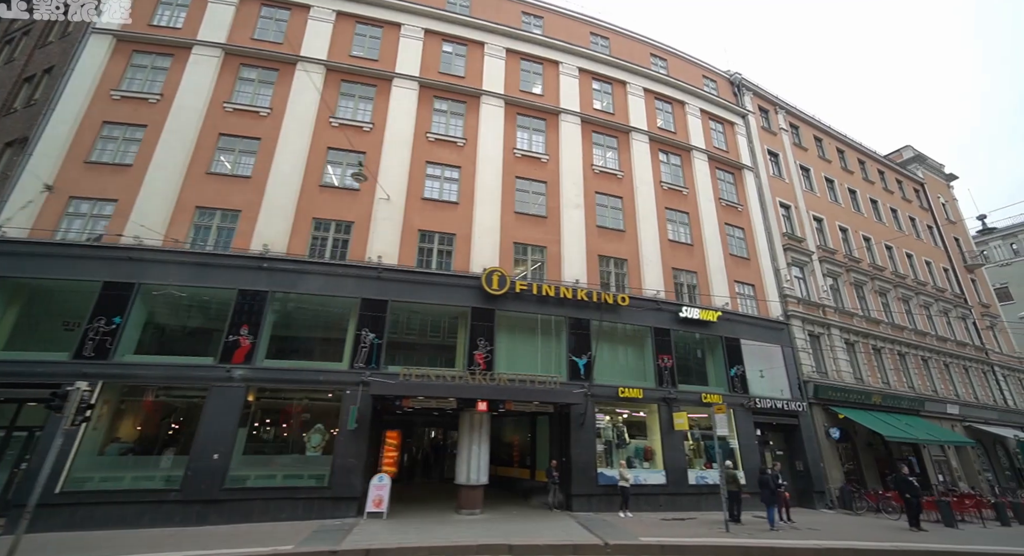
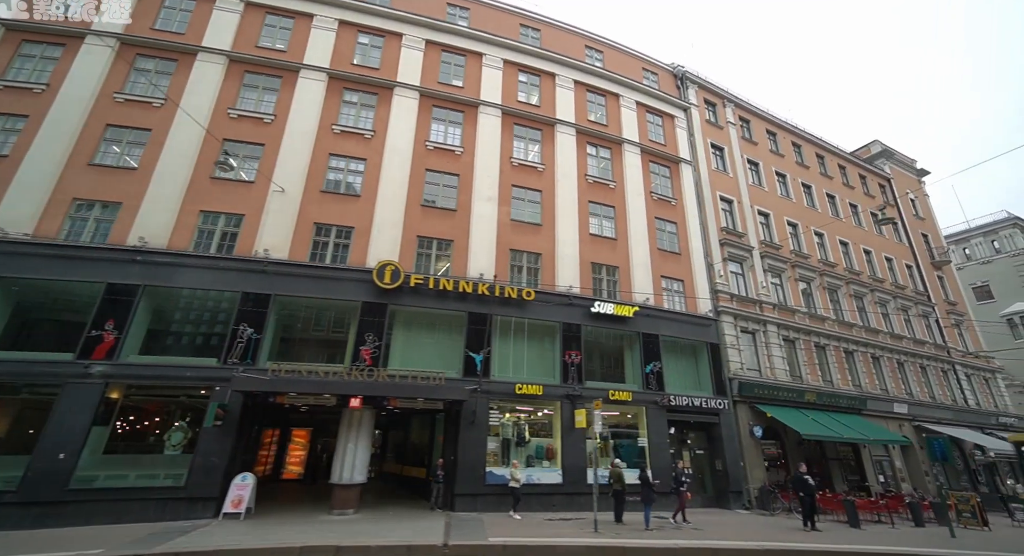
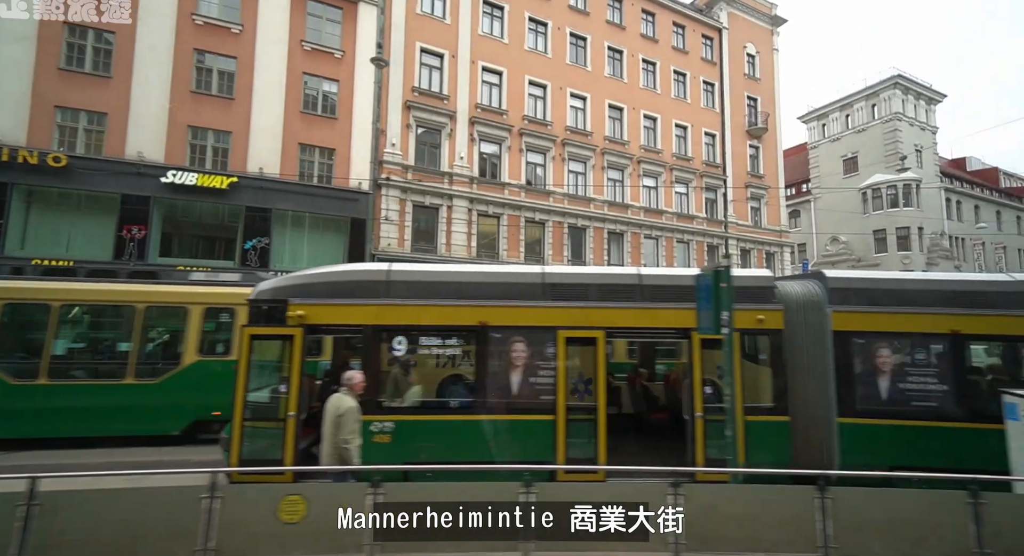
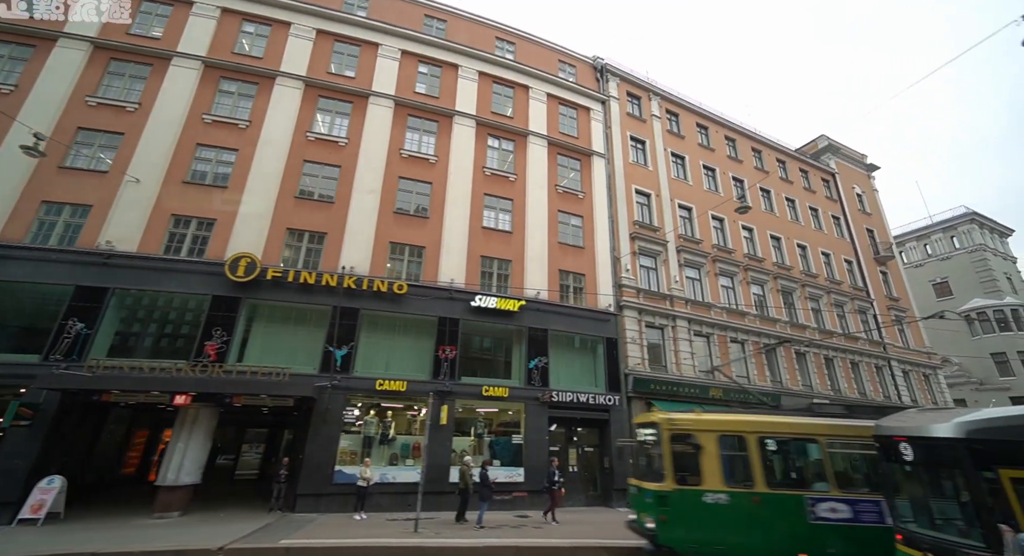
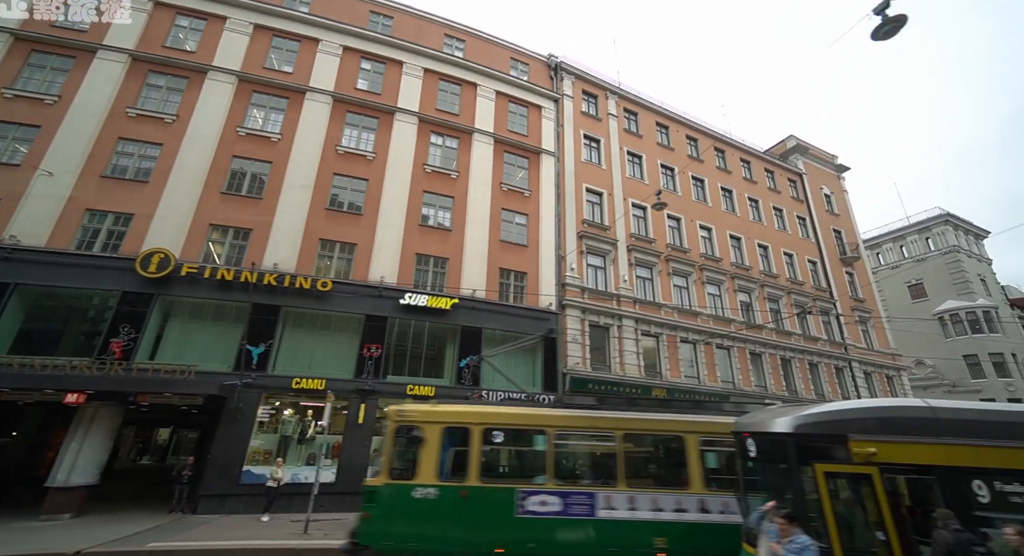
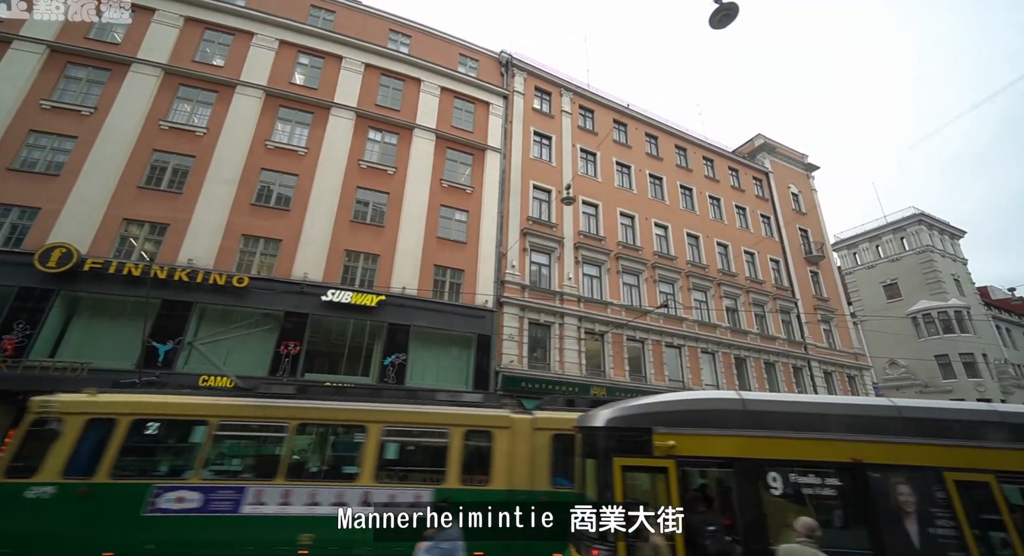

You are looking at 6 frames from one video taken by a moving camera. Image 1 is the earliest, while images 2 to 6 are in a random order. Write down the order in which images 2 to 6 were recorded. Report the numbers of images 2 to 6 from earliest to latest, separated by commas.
2, 4, 5, 6, 3
